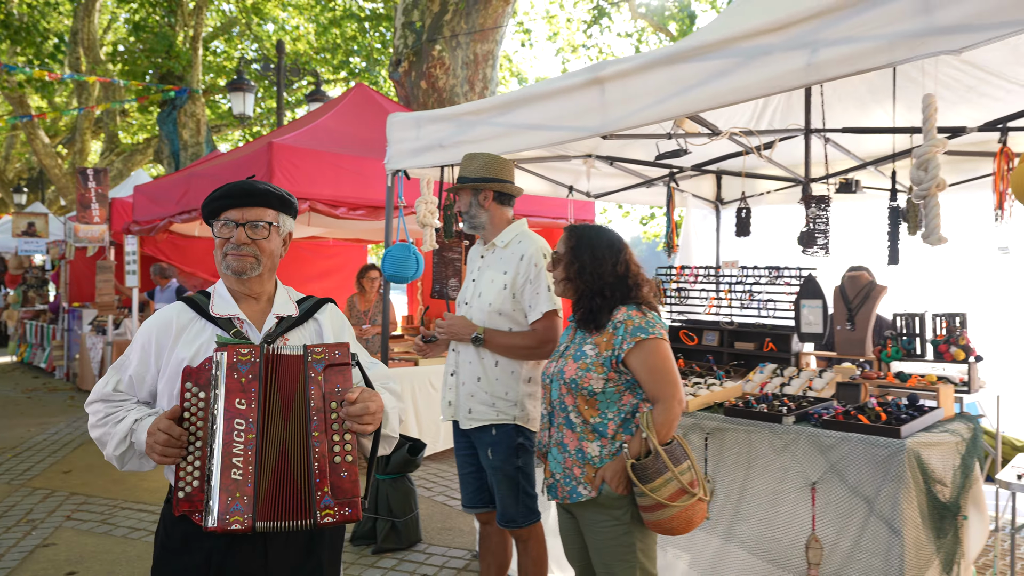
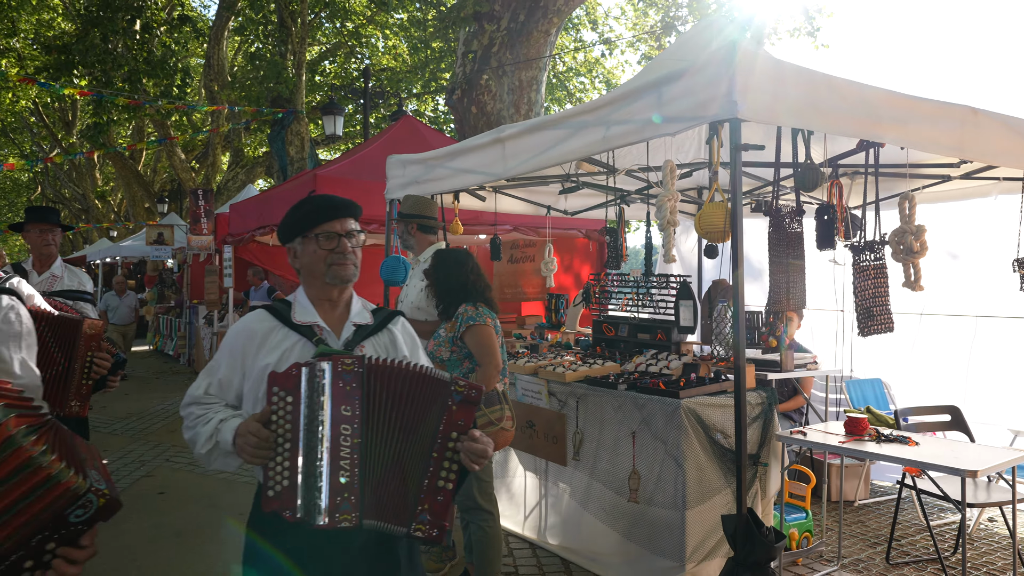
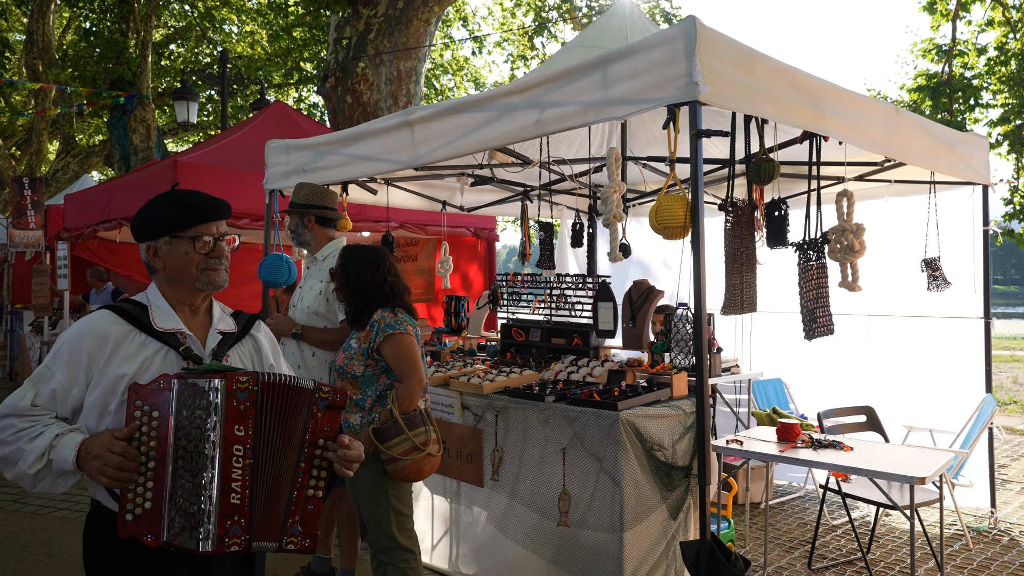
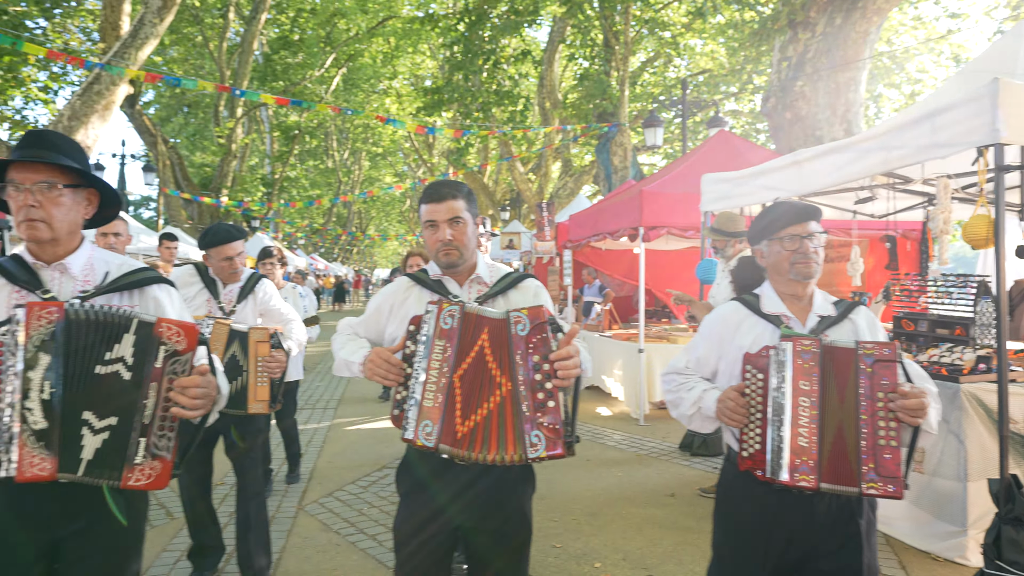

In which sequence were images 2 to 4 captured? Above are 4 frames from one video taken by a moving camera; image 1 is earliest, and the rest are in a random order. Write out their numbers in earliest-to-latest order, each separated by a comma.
3, 2, 4
